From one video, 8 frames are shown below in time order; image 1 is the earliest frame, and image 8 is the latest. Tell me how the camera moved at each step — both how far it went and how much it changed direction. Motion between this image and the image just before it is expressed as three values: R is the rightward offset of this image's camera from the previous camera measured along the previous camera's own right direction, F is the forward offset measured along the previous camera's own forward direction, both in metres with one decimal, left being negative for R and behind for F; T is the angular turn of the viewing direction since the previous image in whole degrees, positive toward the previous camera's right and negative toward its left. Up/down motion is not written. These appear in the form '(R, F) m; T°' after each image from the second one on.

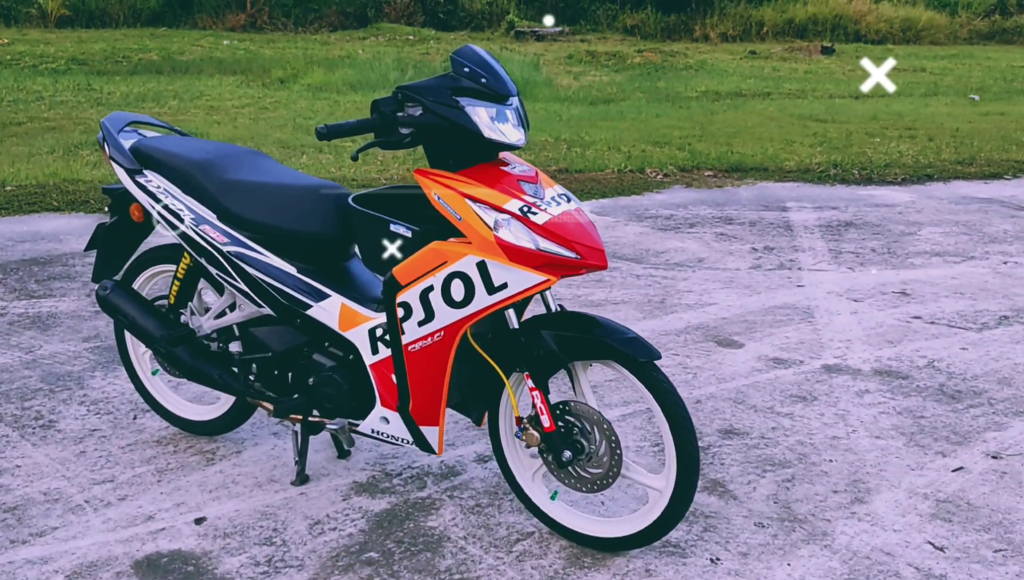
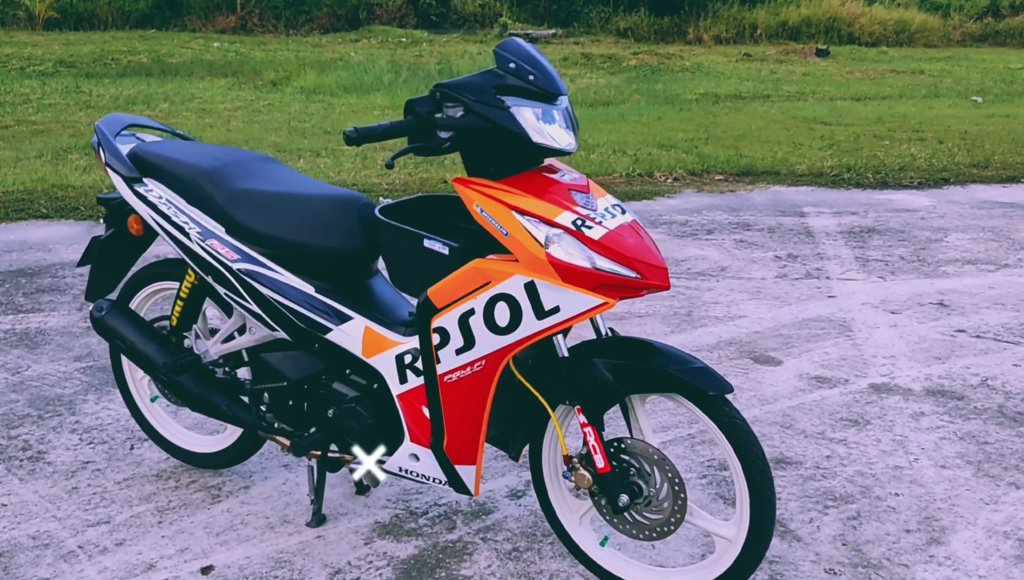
(-0.2, +0.3) m; +1°
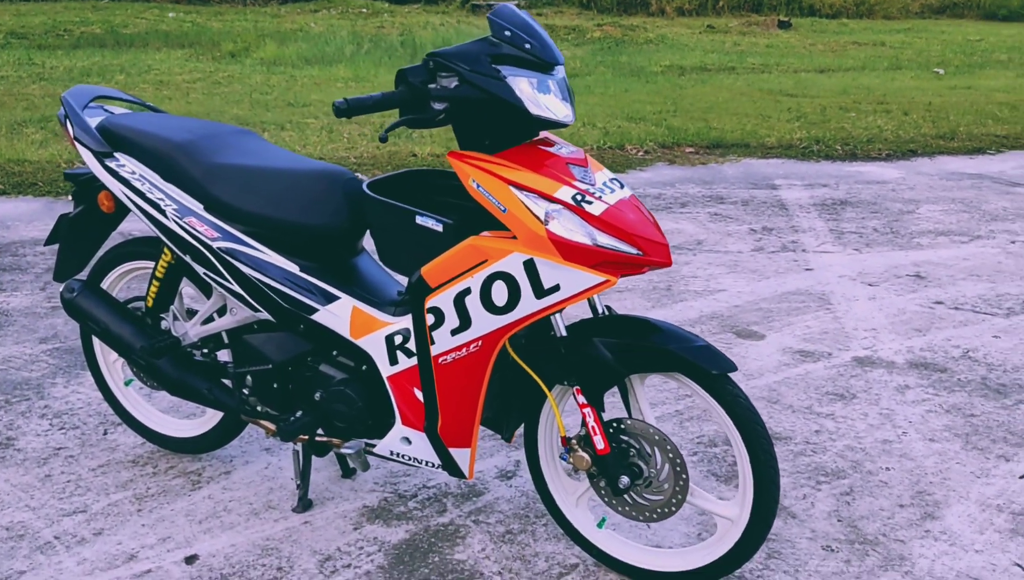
(-0.1, +0.1) m; +2°
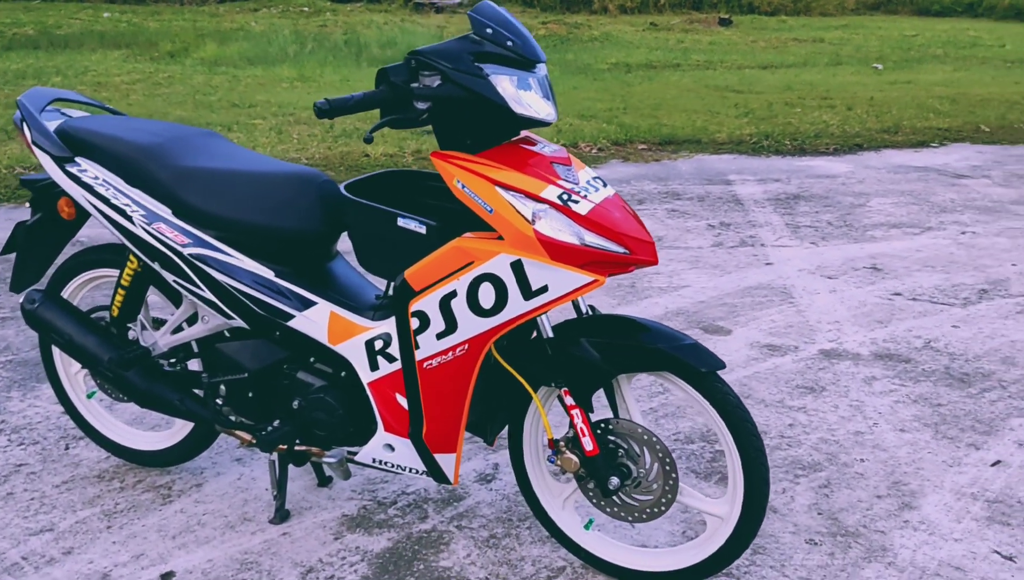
(-0.1, 0.0) m; +3°
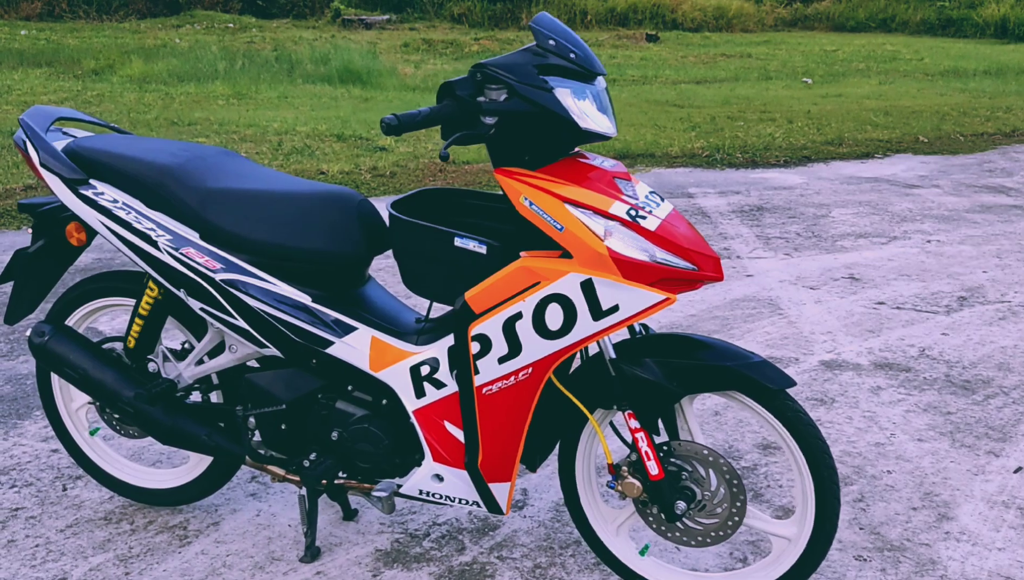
(-0.3, +0.1) m; +4°
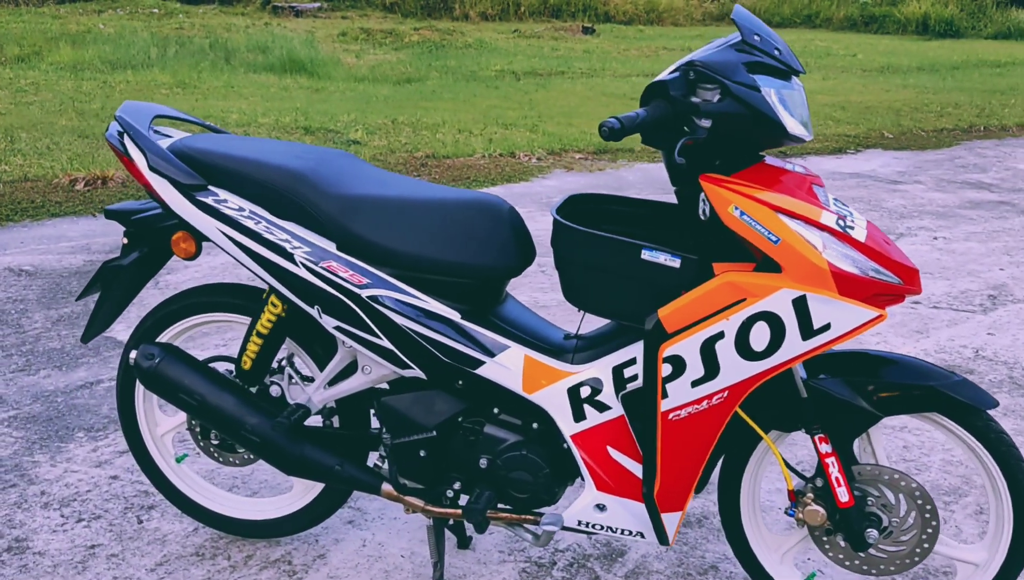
(-0.6, +0.2) m; +5°
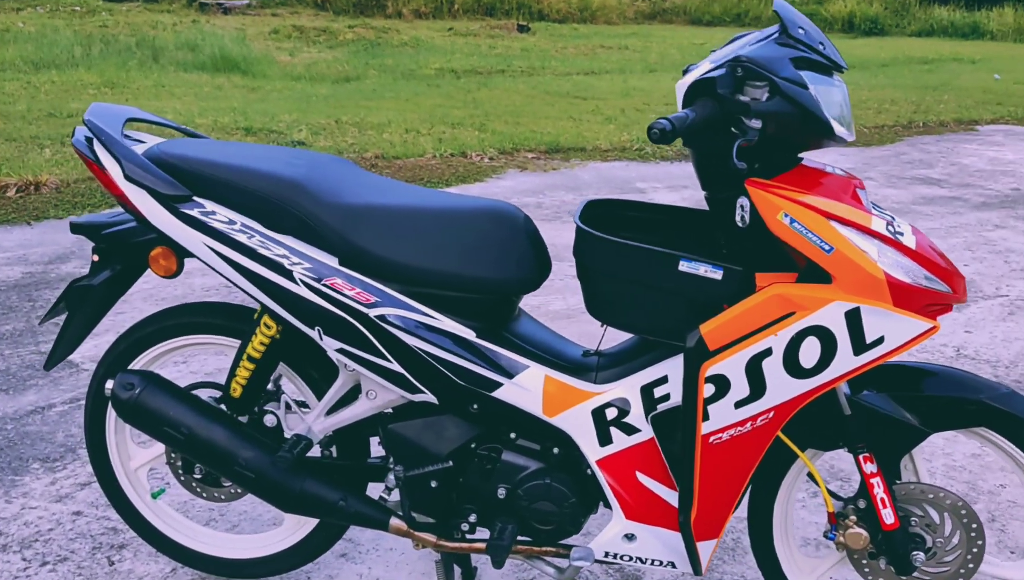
(-0.2, +0.2) m; +4°
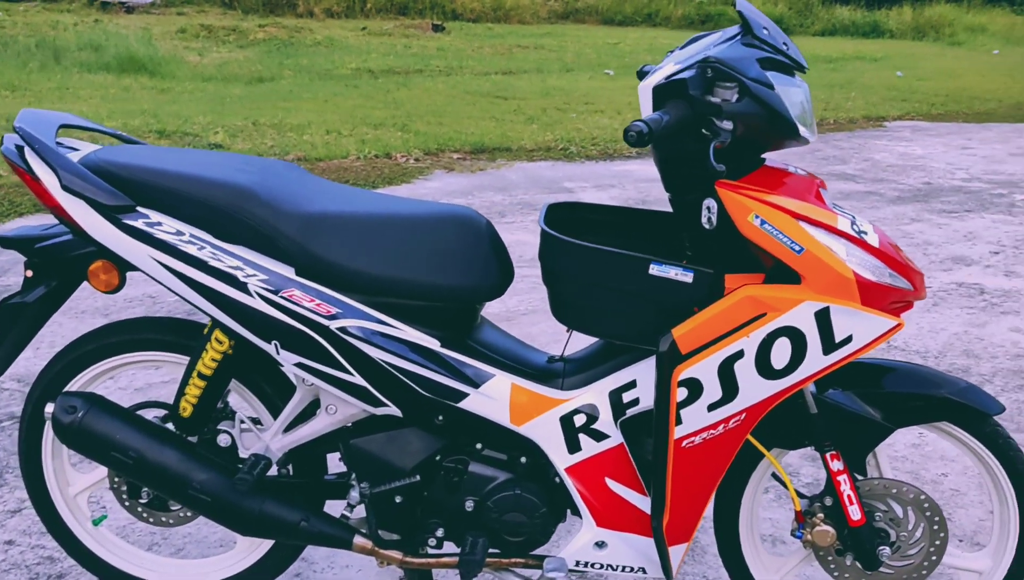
(-0.1, +0.1) m; +5°
